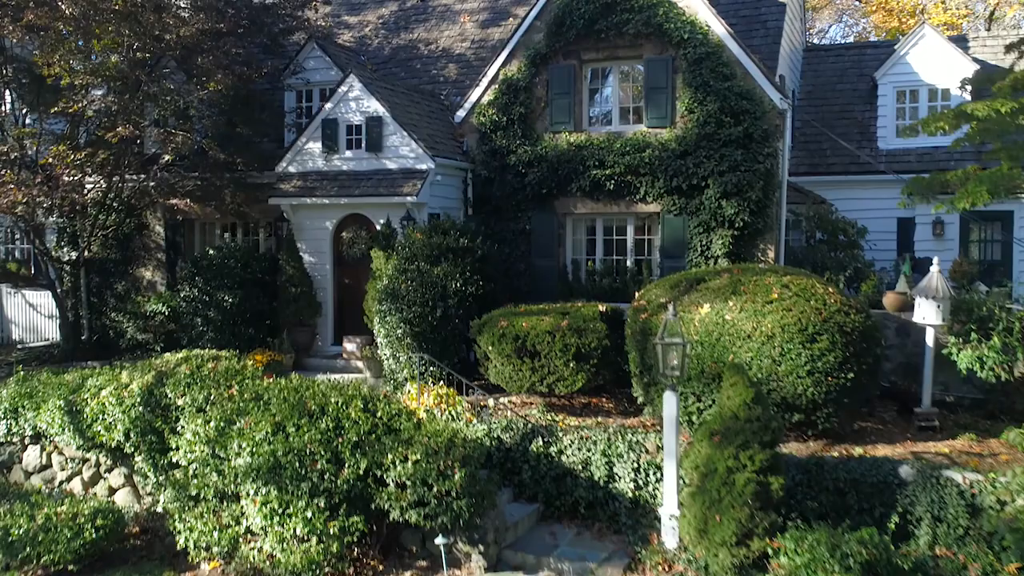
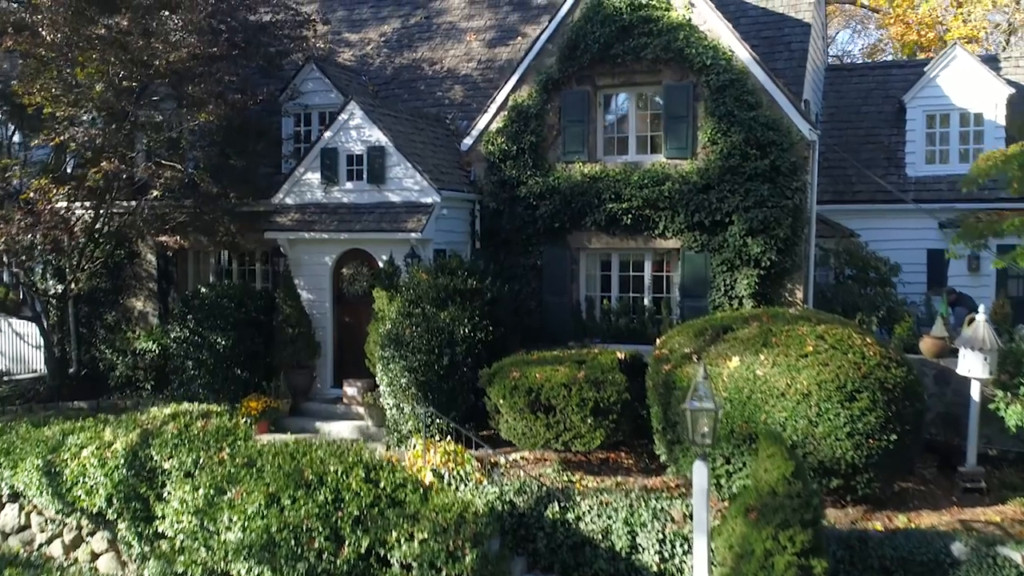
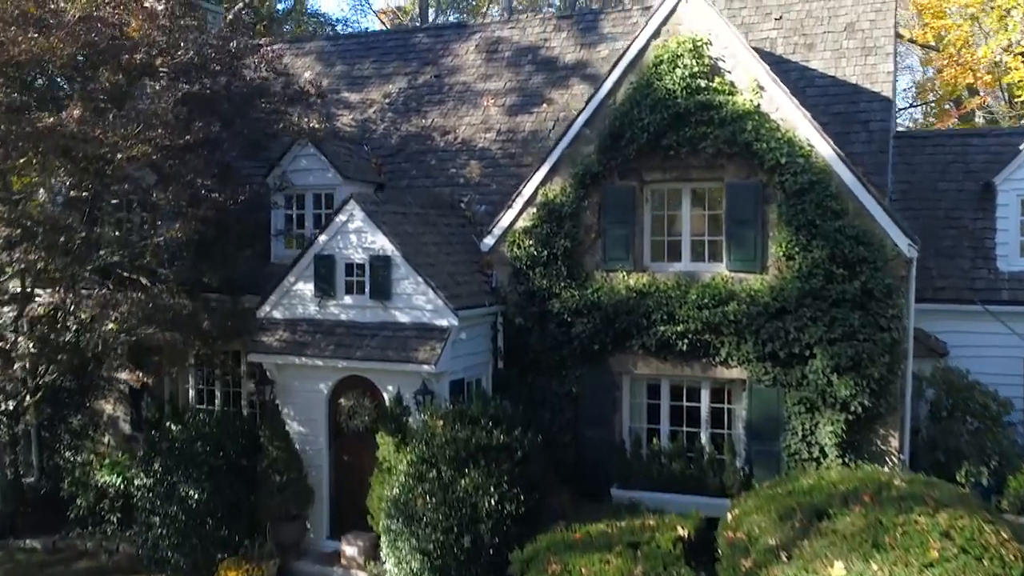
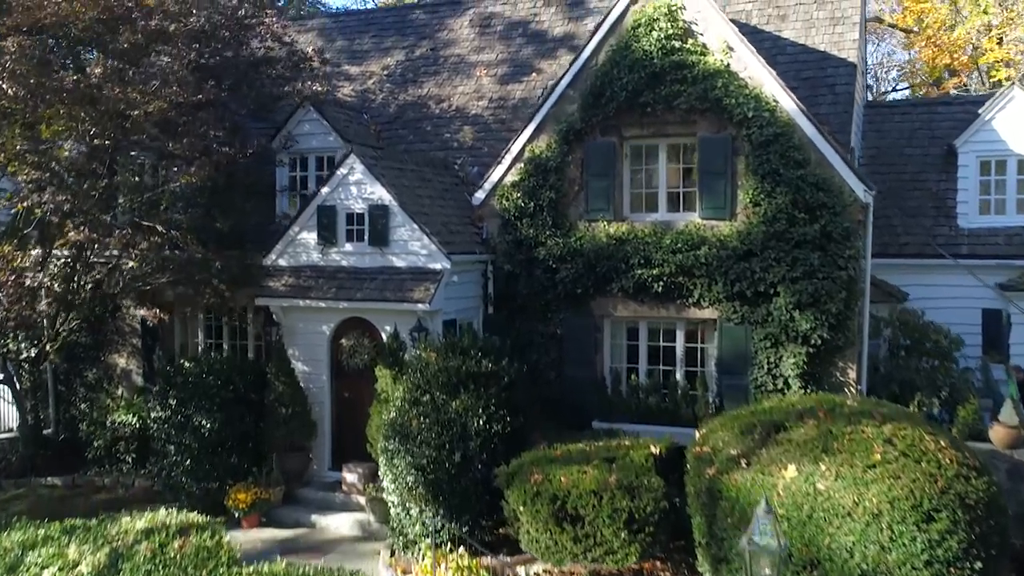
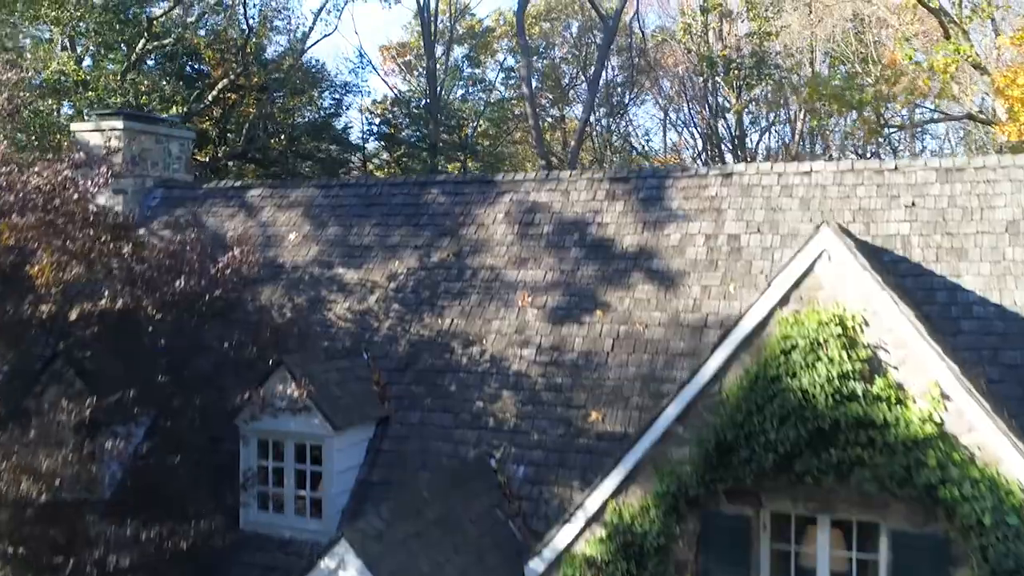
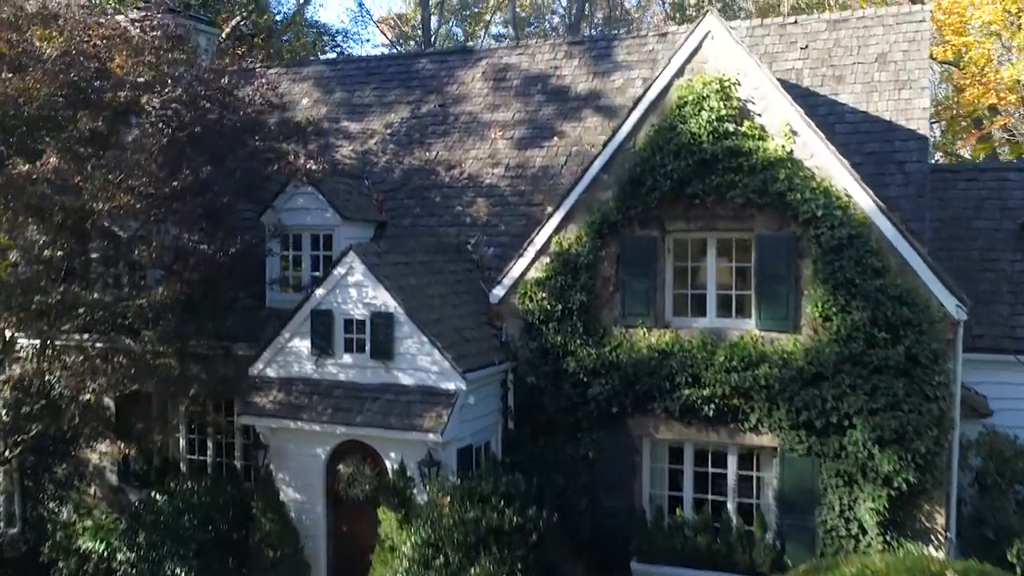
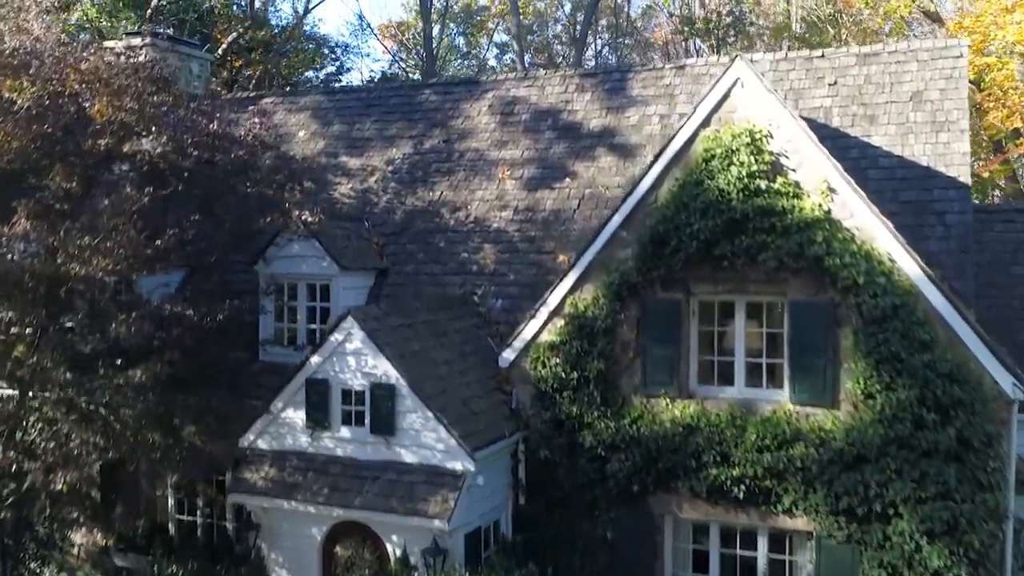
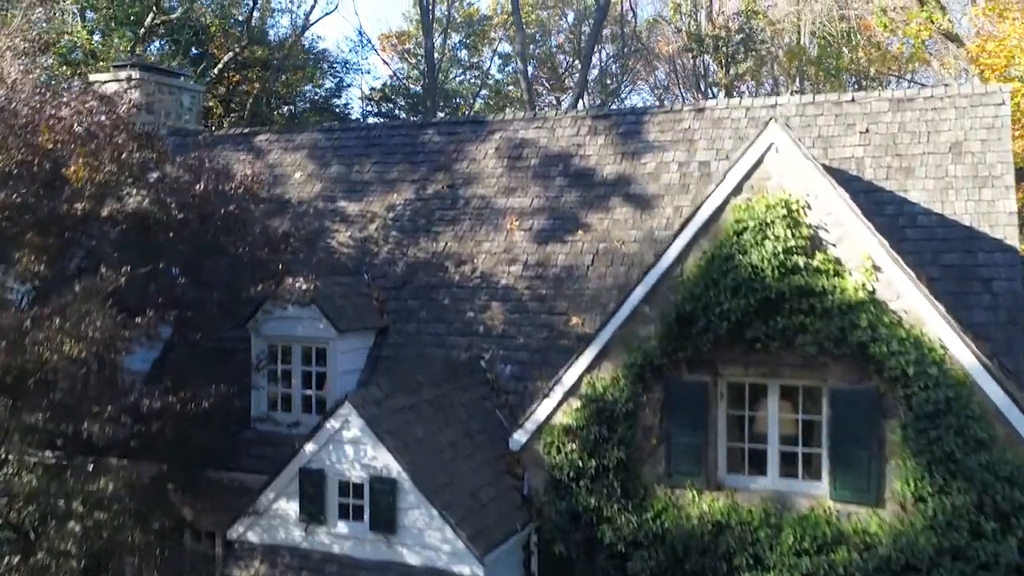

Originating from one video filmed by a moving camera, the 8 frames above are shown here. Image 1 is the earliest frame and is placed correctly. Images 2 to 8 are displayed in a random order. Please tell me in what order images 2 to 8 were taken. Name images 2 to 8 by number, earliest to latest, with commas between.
2, 4, 3, 6, 7, 8, 5
